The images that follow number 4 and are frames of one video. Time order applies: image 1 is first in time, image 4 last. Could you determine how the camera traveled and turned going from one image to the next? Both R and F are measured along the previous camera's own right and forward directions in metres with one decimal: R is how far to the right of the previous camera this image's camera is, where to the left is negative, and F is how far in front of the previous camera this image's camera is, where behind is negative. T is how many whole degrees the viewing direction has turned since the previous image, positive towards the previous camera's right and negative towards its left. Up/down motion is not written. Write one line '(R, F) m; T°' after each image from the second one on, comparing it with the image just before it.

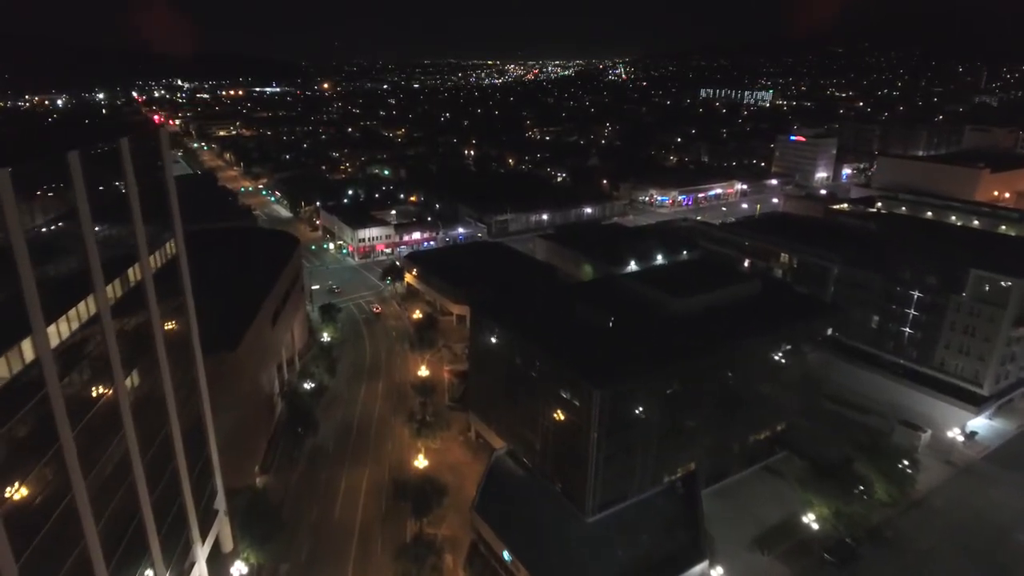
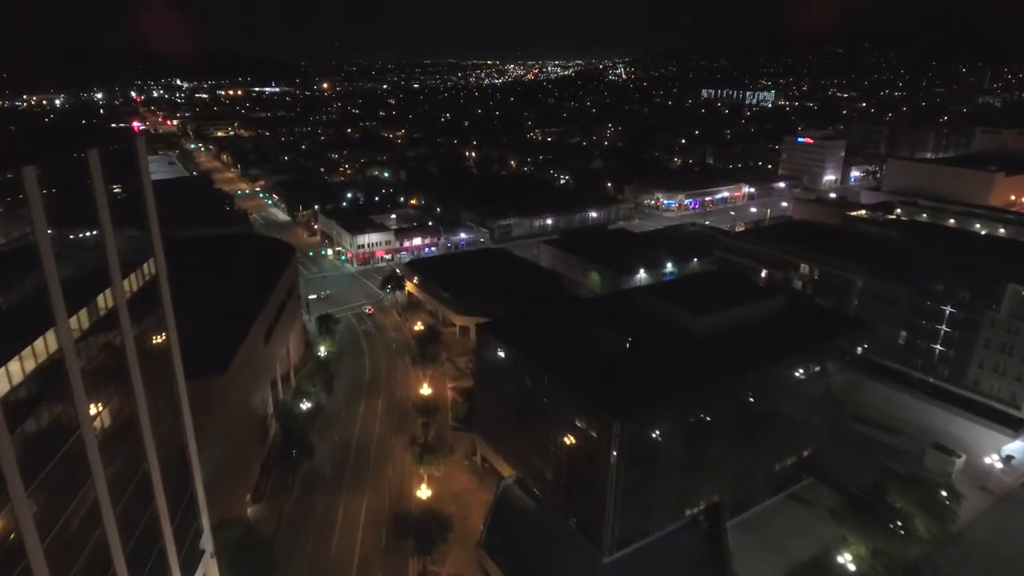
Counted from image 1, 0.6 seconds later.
(-0.4, +1.6) m; 0°
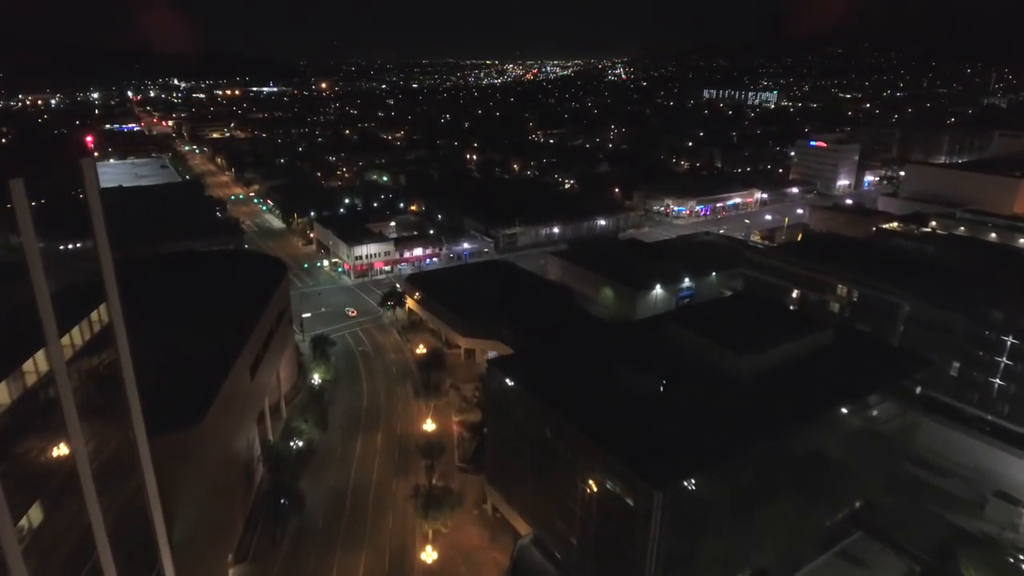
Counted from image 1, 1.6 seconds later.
(-0.7, +2.7) m; 0°
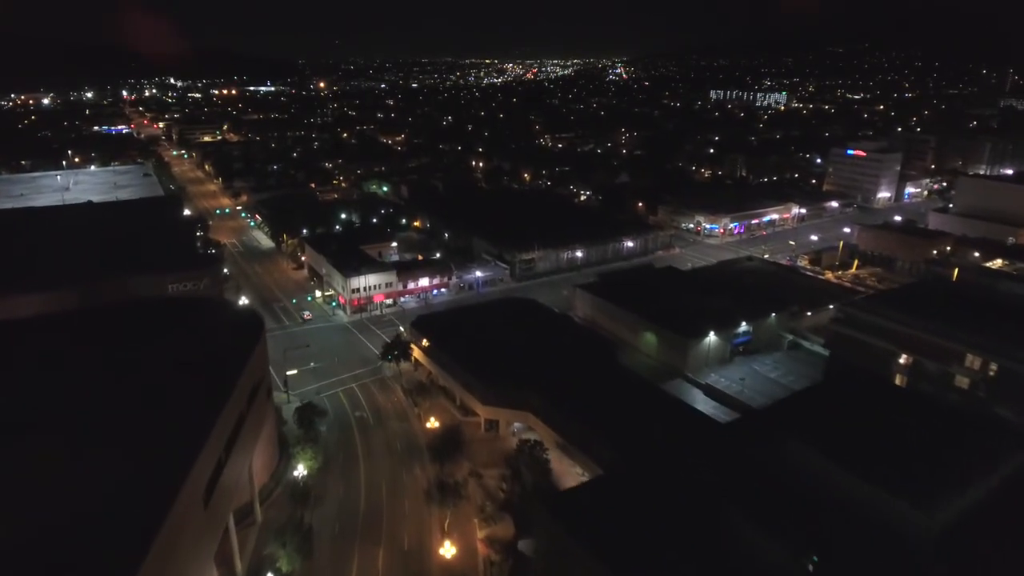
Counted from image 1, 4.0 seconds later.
(-1.7, +6.4) m; 0°
